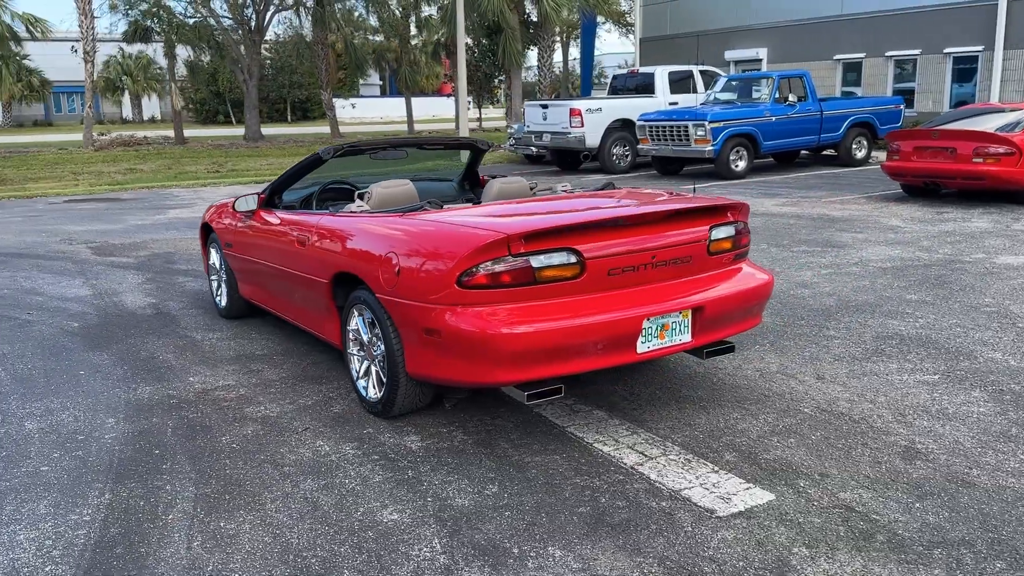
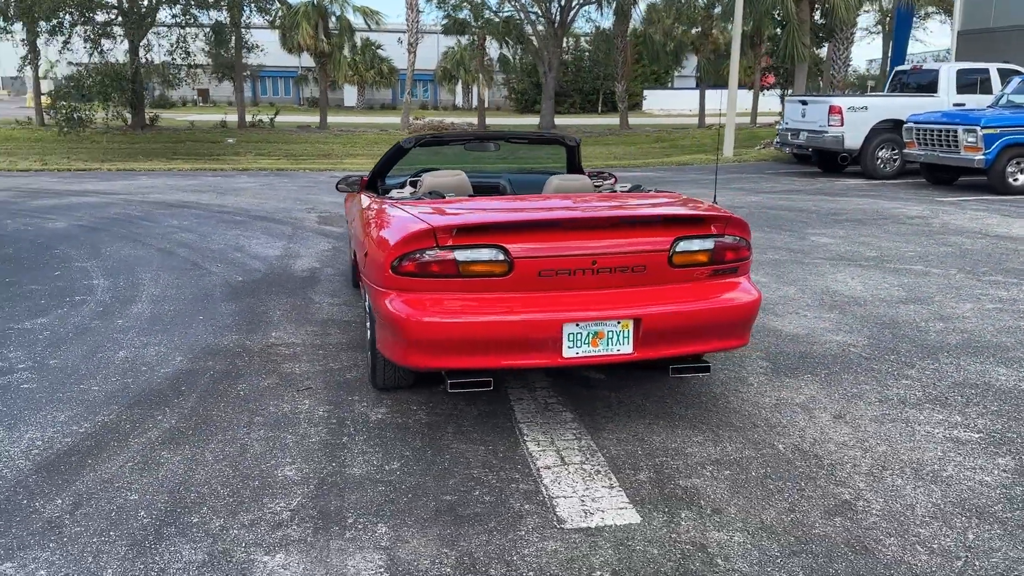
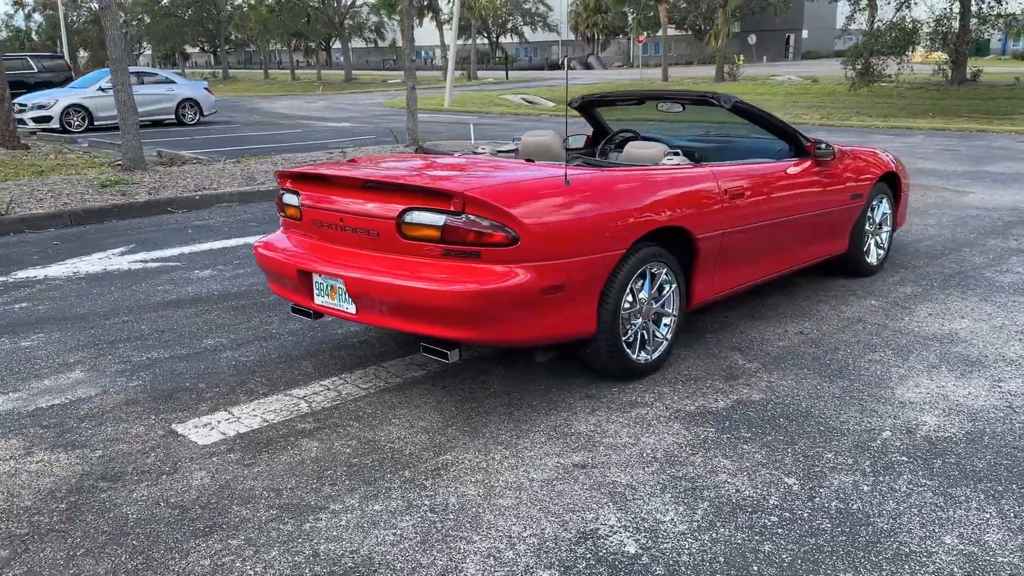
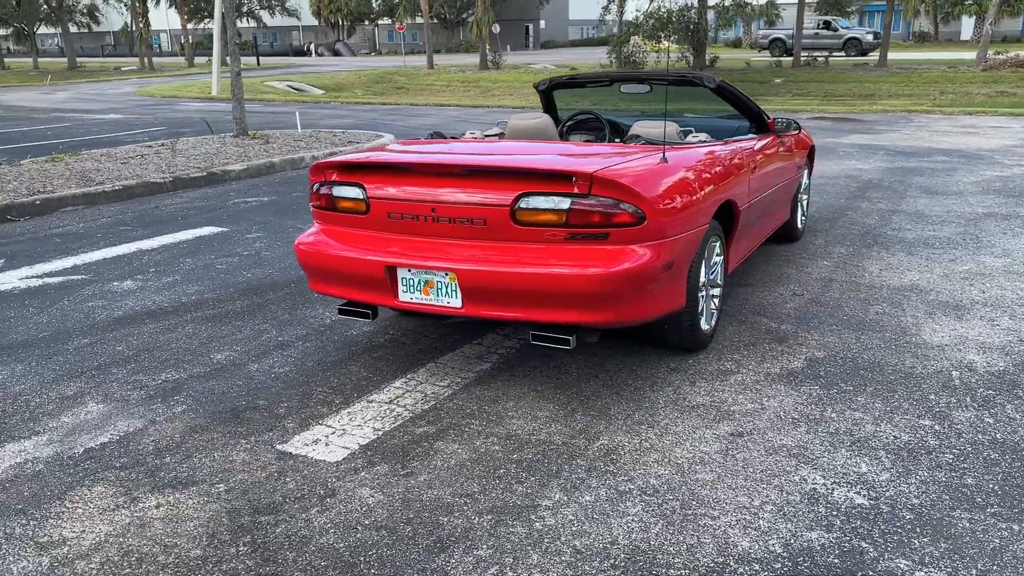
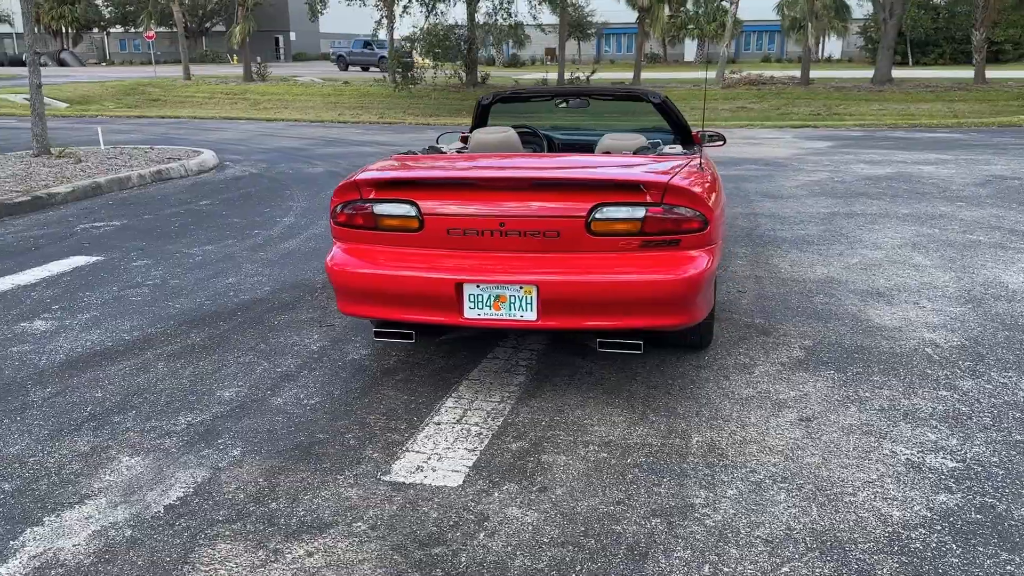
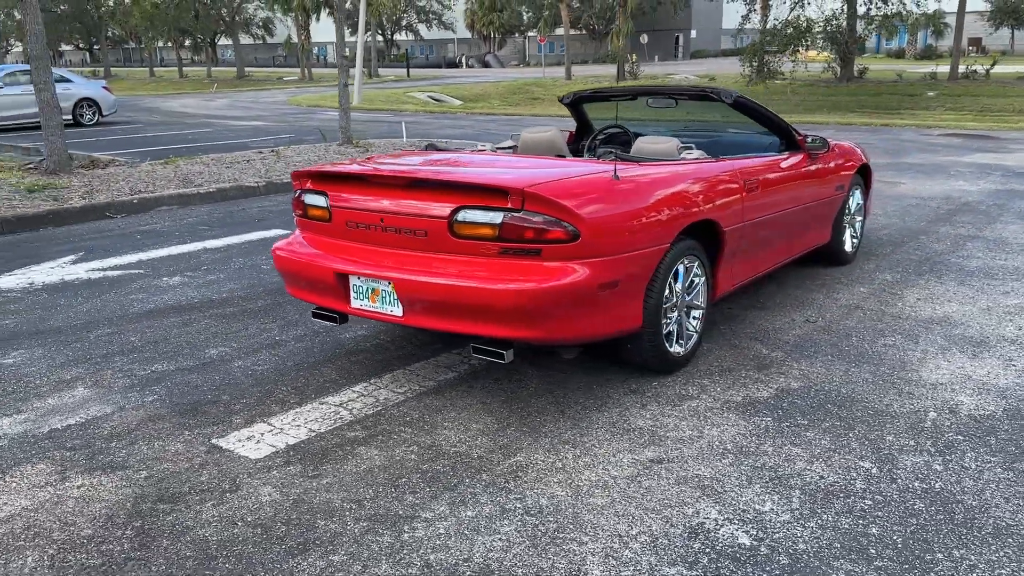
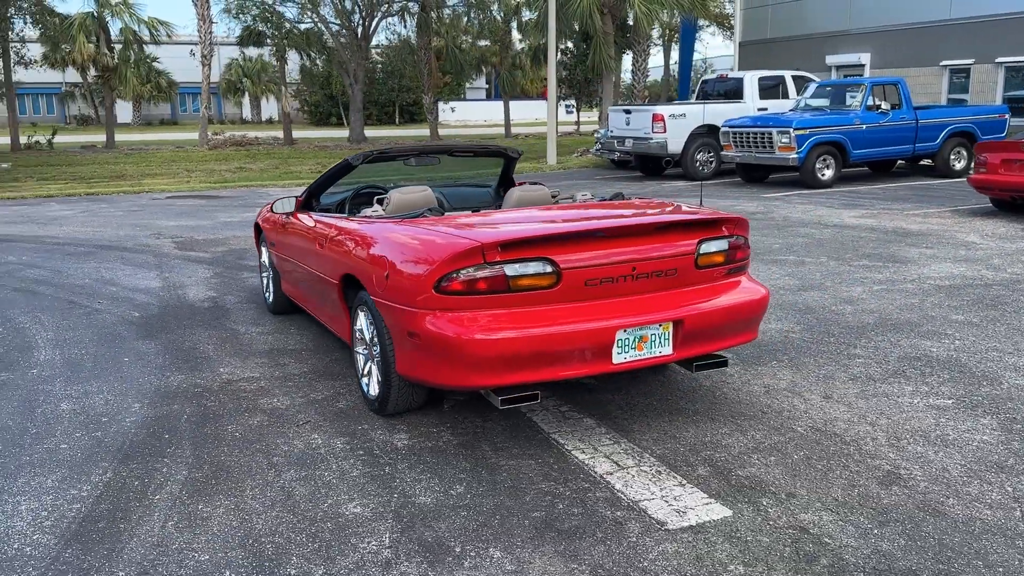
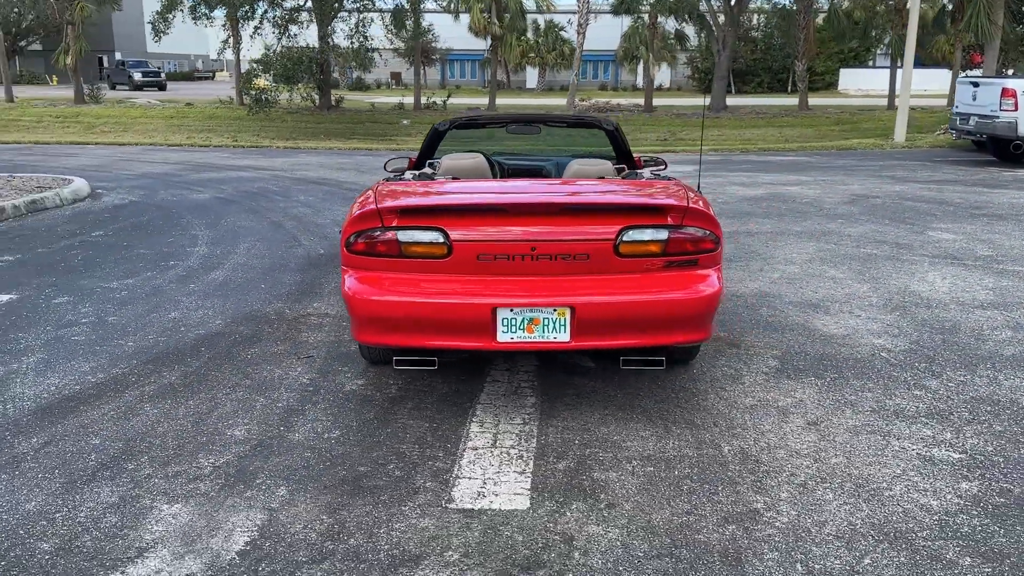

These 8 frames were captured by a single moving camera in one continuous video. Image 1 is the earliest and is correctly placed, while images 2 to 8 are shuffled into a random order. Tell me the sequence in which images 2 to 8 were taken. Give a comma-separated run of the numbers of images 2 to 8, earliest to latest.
7, 2, 8, 5, 4, 6, 3
